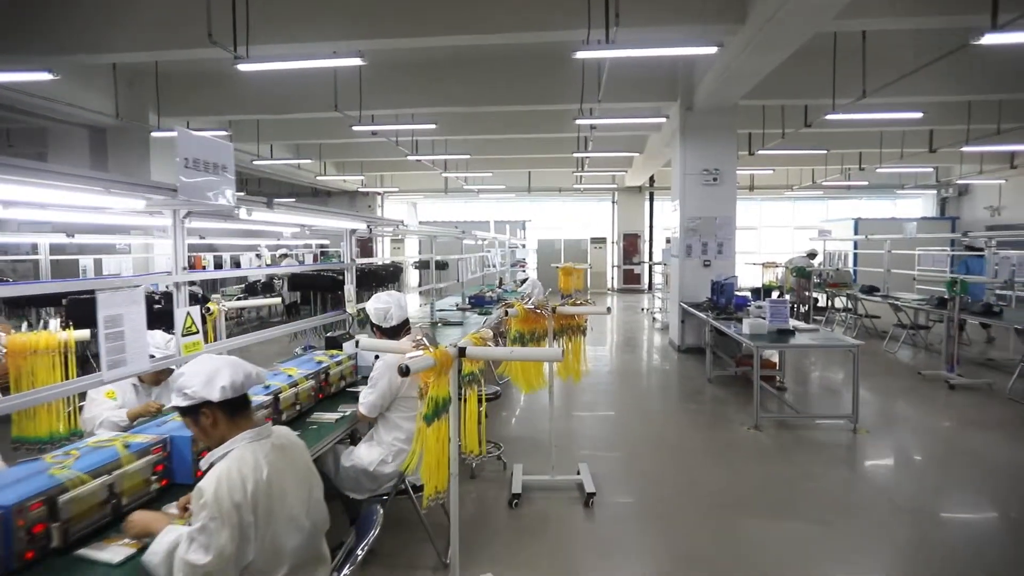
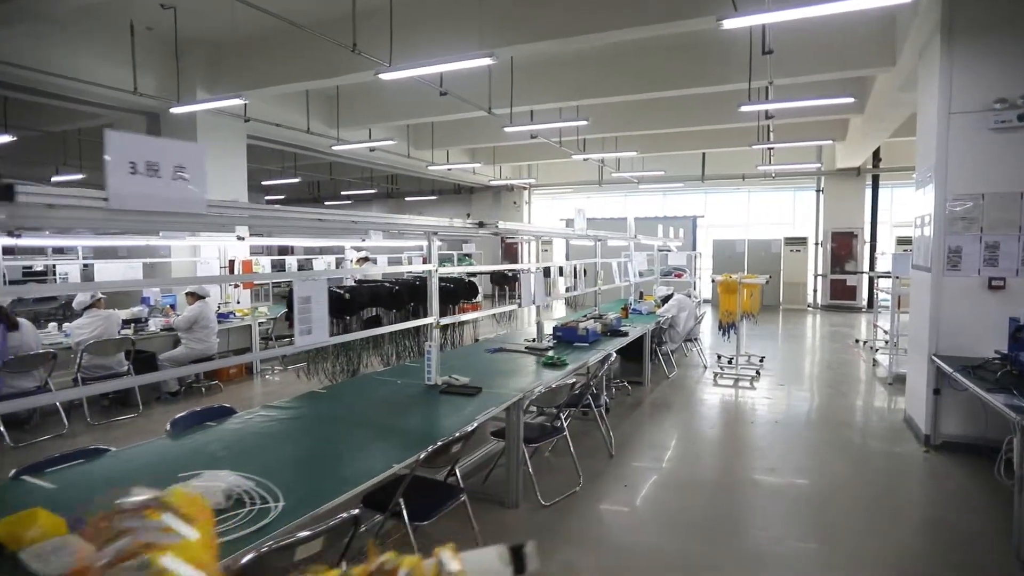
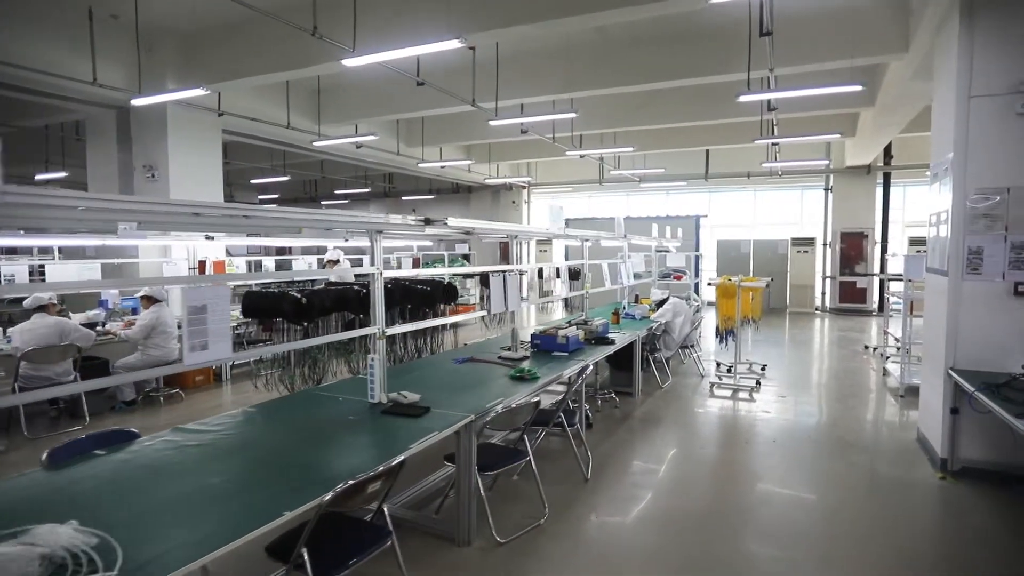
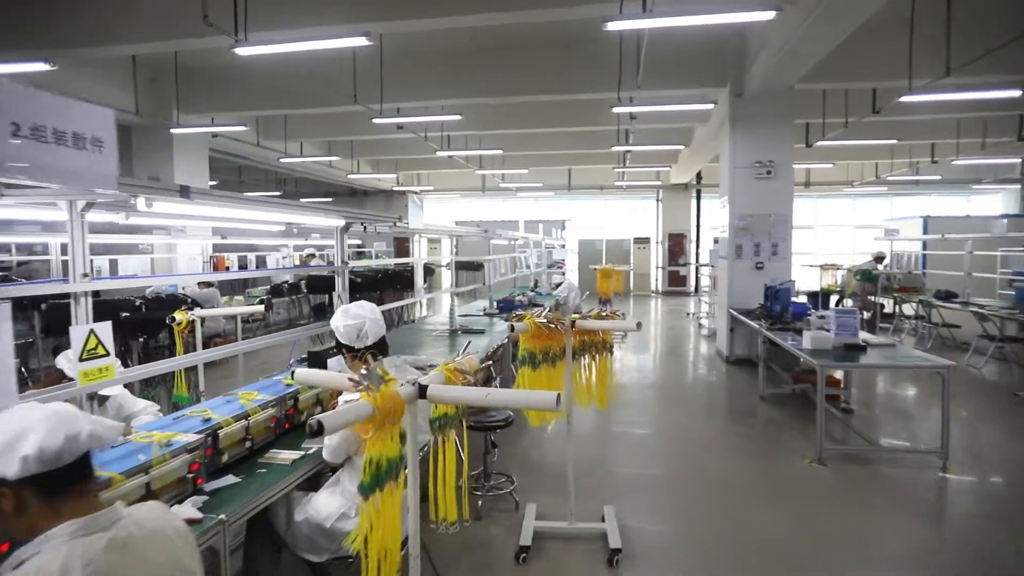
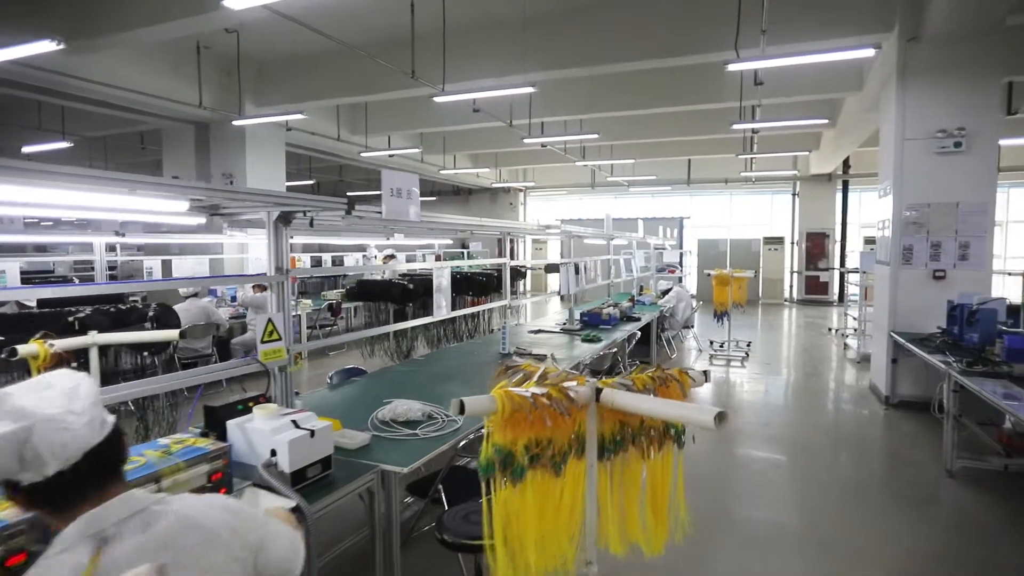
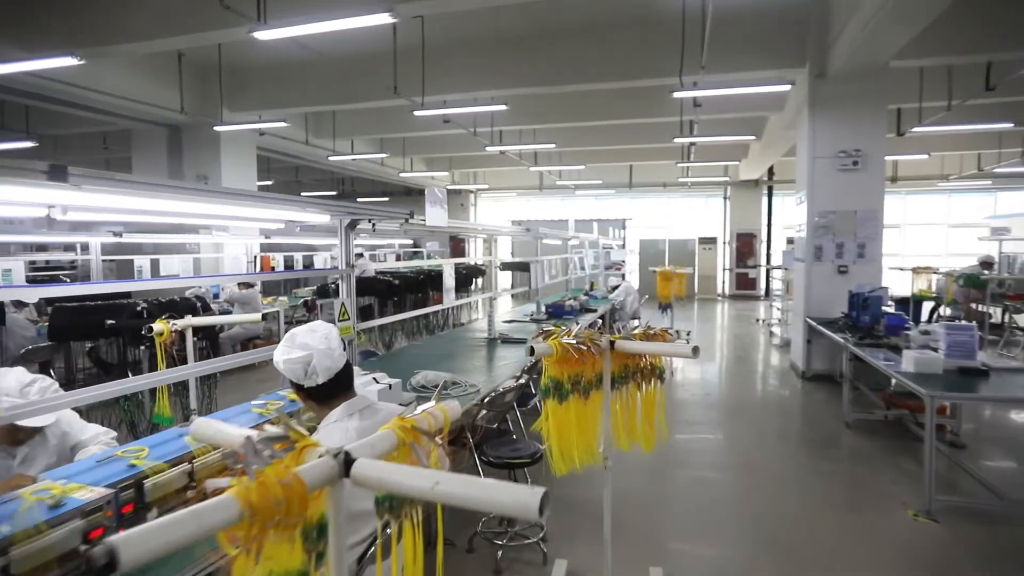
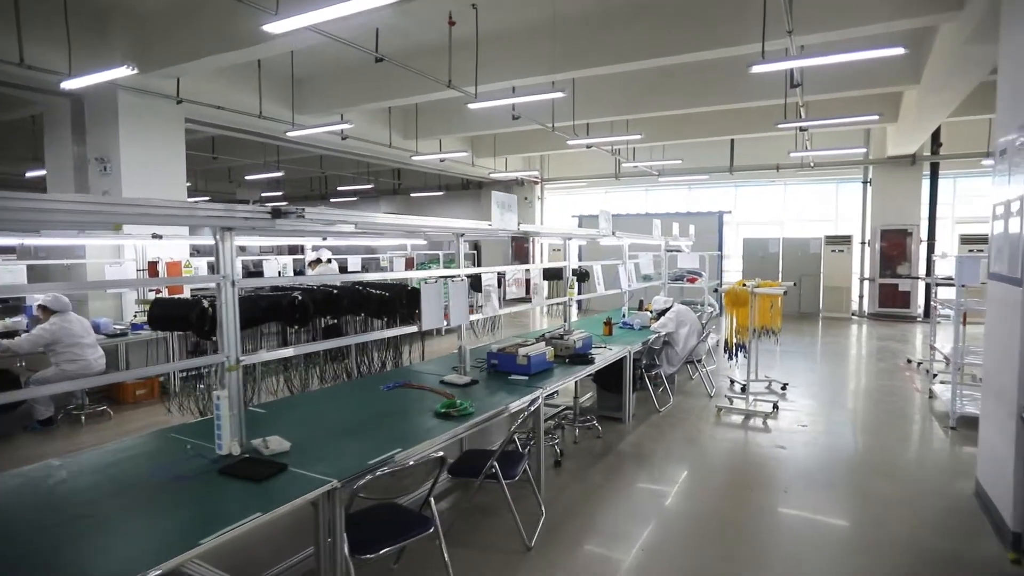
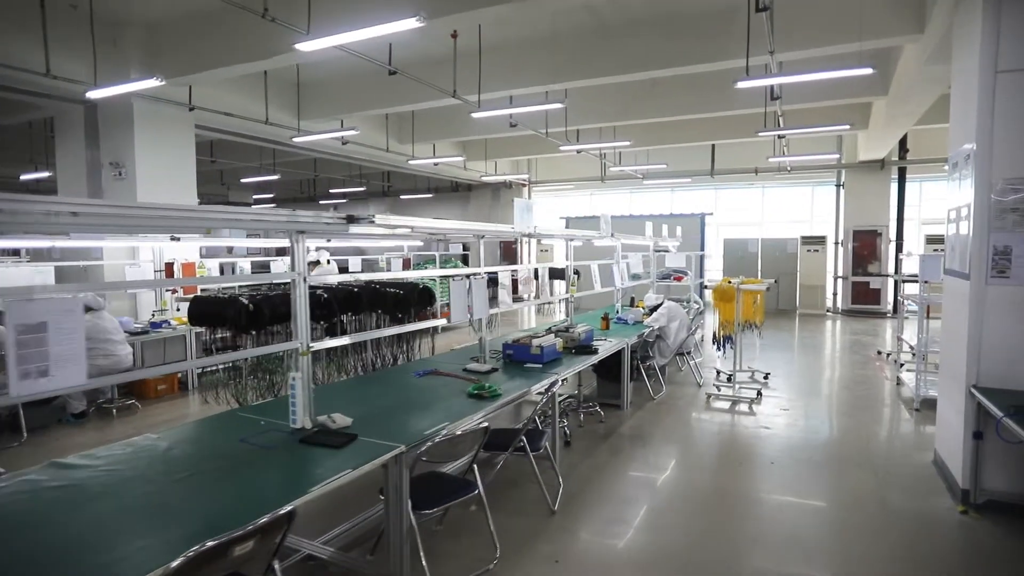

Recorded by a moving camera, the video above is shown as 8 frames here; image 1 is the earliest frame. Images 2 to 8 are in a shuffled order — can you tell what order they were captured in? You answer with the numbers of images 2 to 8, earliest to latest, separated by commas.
4, 6, 5, 2, 3, 8, 7
